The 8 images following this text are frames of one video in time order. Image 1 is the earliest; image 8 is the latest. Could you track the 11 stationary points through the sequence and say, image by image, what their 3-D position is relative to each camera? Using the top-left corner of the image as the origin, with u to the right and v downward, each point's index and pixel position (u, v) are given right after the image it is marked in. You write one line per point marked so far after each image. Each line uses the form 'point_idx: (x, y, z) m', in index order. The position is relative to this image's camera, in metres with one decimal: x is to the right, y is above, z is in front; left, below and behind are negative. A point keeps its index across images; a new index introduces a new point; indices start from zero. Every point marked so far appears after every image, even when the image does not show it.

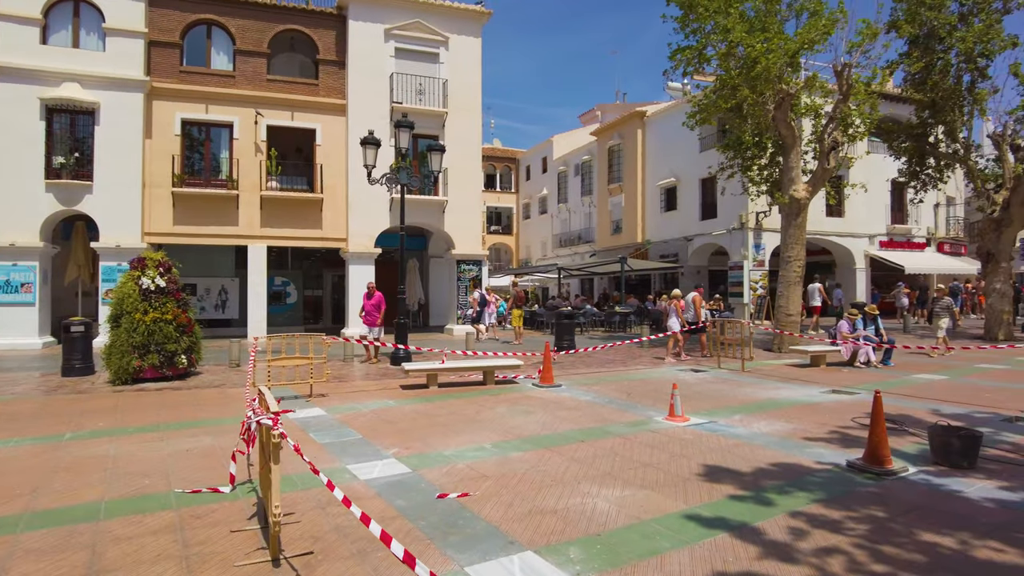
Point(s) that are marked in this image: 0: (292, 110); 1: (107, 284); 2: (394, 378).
0: (-6.5, +5.3, +19.6) m
1: (-10.8, +0.2, +17.6) m
2: (-2.0, -1.6, +11.5) m
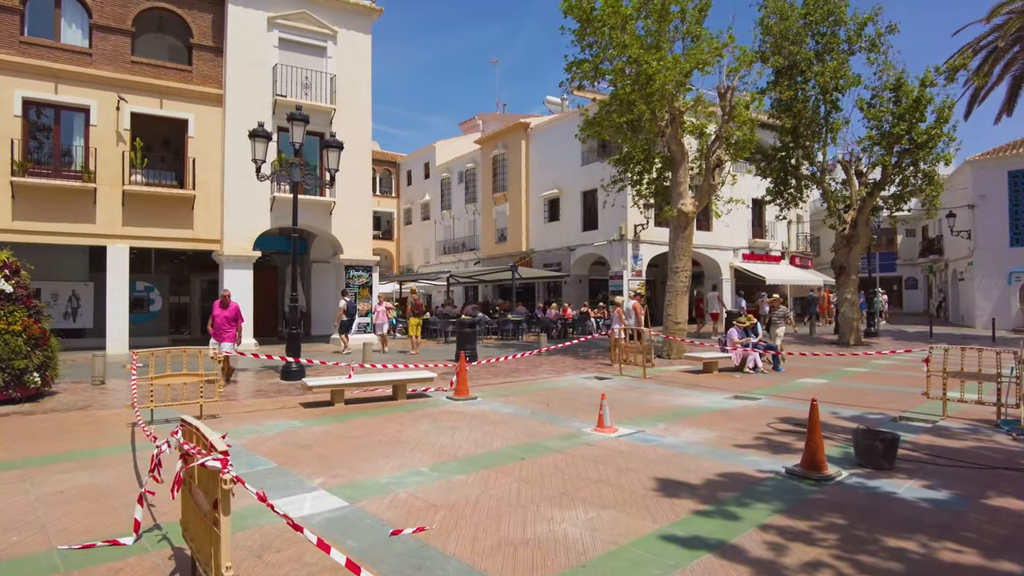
0: (-9.4, +5.1, +17.6) m
1: (-13.2, +0.1, +14.8) m
2: (-3.5, -1.8, +10.5) m
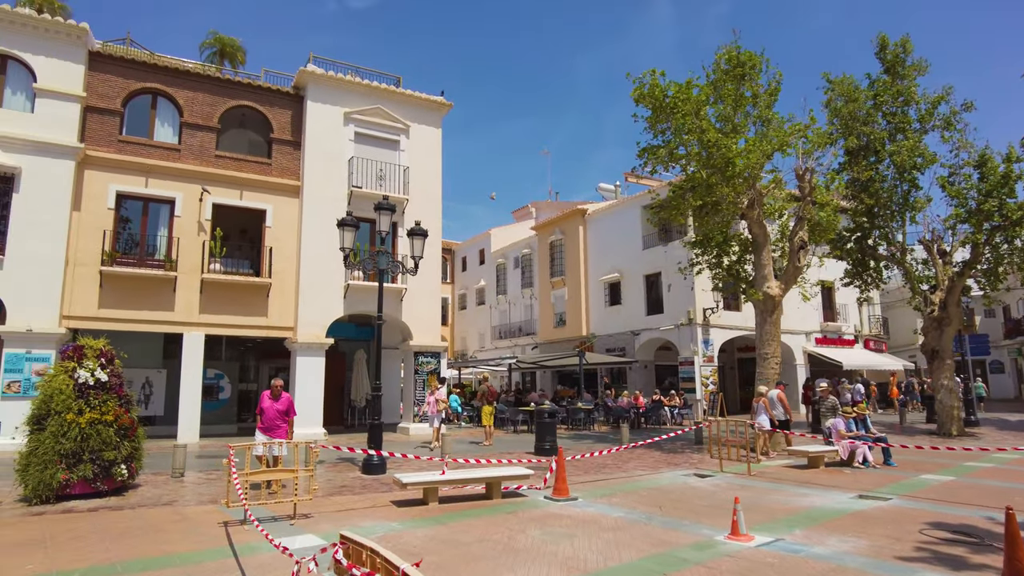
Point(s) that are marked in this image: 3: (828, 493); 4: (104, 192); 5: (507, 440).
0: (-7.4, +2.7, +18.2) m
1: (-11.4, -2.0, +14.9) m
2: (-2.0, -3.1, +9.9) m
3: (+4.9, -3.2, +10.2) m
4: (-10.3, +2.4, +16.7) m
5: (-0.1, -3.8, +16.5) m
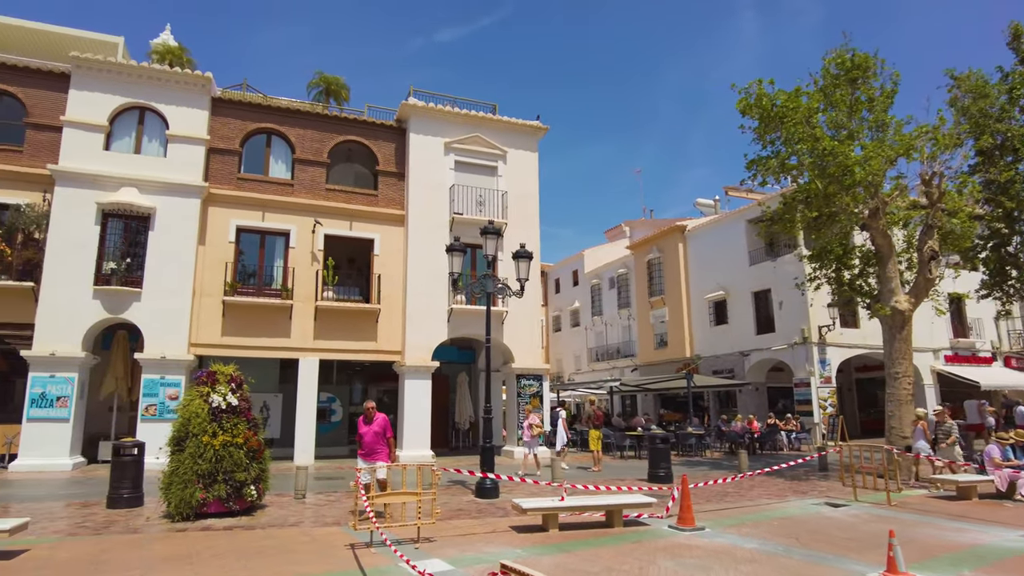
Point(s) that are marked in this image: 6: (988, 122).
0: (-4.6, +2.0, +18.9) m
1: (-8.9, -2.7, +16.1) m
2: (-0.2, -3.4, +9.7) m
3: (+6.6, -3.3, +9.1) m
4: (-7.7, +1.6, +17.8) m
5: (+2.5, -4.3, +16.1) m
6: (+13.6, +4.7, +18.8) m
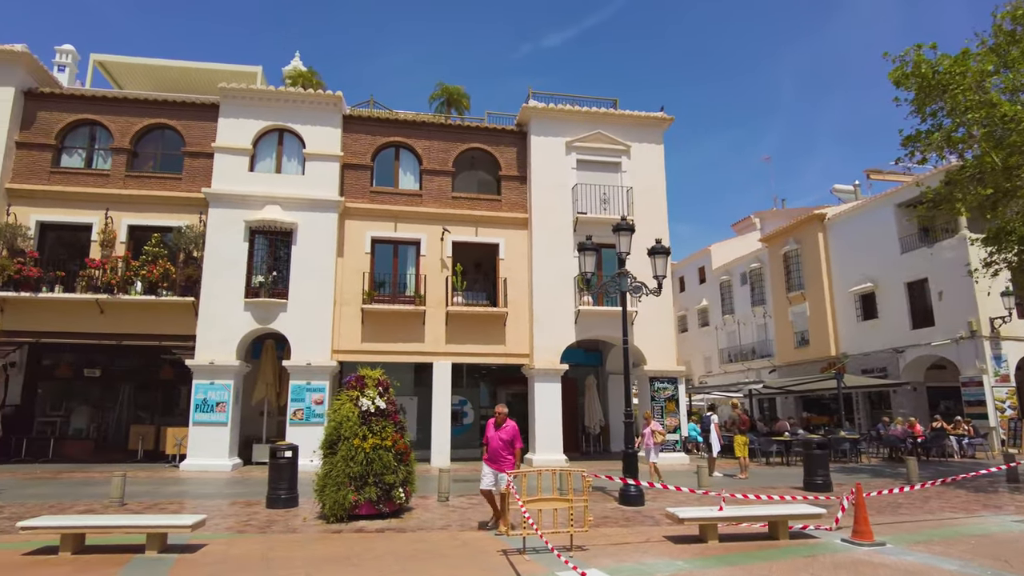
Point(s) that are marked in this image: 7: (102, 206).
0: (-1.1, +1.8, +19.1) m
1: (-5.6, -3.0, +17.0) m
2: (+1.9, -3.4, +9.3) m
3: (+8.6, -3.1, +7.5) m
4: (-4.2, +1.4, +18.5) m
5: (+5.7, -4.2, +15.0) m
6: (+16.8, +5.2, +15.9) m
7: (-11.2, +2.2, +17.9) m
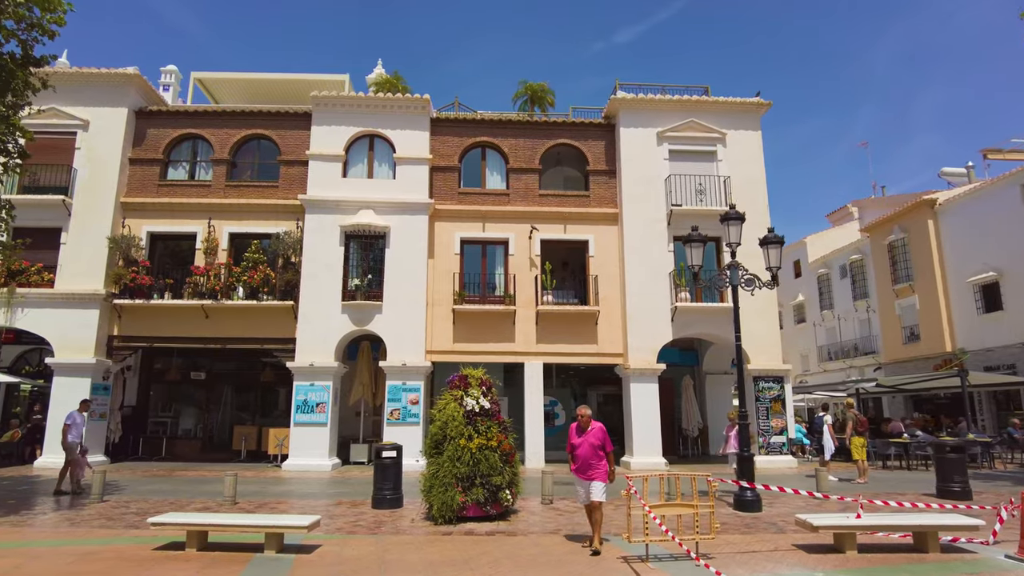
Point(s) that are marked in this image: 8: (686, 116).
0: (+1.5, +1.9, +18.7) m
1: (-3.2, -3.0, +17.1) m
2: (+3.5, -3.3, +8.6) m
3: (+9.9, -2.8, +6.1) m
4: (-1.7, +1.4, +18.5) m
5: (+7.9, -4.0, +13.9) m
6: (+18.8, +5.7, +13.6) m
7: (-8.7, +2.1, +18.7) m
8: (+5.0, +5.0, +18.9) m
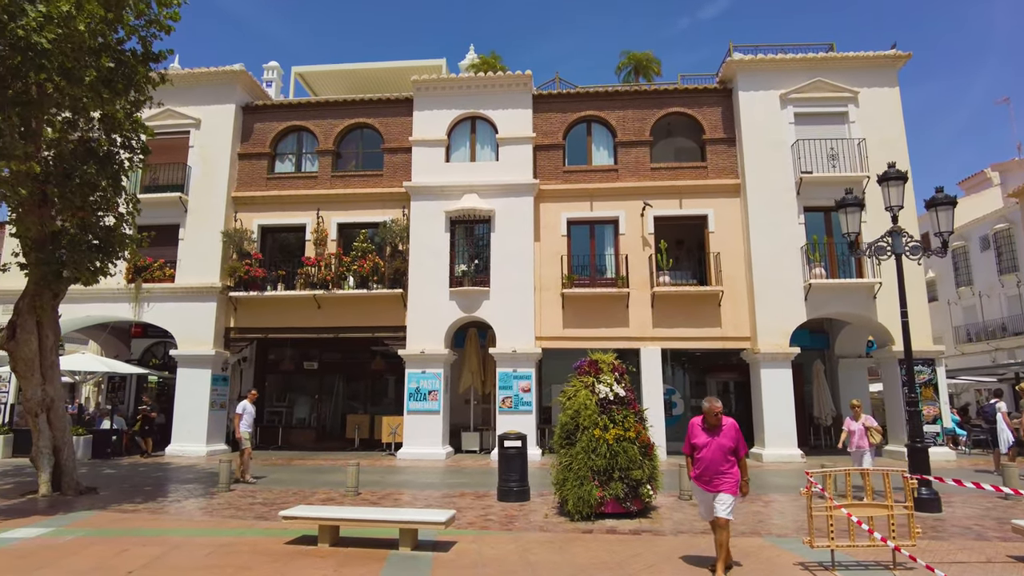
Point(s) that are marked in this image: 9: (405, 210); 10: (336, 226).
0: (+4.4, +2.4, +17.5) m
1: (-0.2, -2.6, +16.6) m
2: (+5.3, -2.8, +7.3) m
3: (+11.2, -2.2, +4.0) m
4: (+1.2, +1.8, +17.7) m
5: (+10.4, -3.4, +12.0) m
6: (+20.8, +6.6, +10.1) m
7: (-5.7, +2.3, +18.8) m
8: (+7.8, +5.6, +17.2) m
9: (-3.0, +2.2, +18.3) m
10: (-5.0, +1.7, +18.6) m
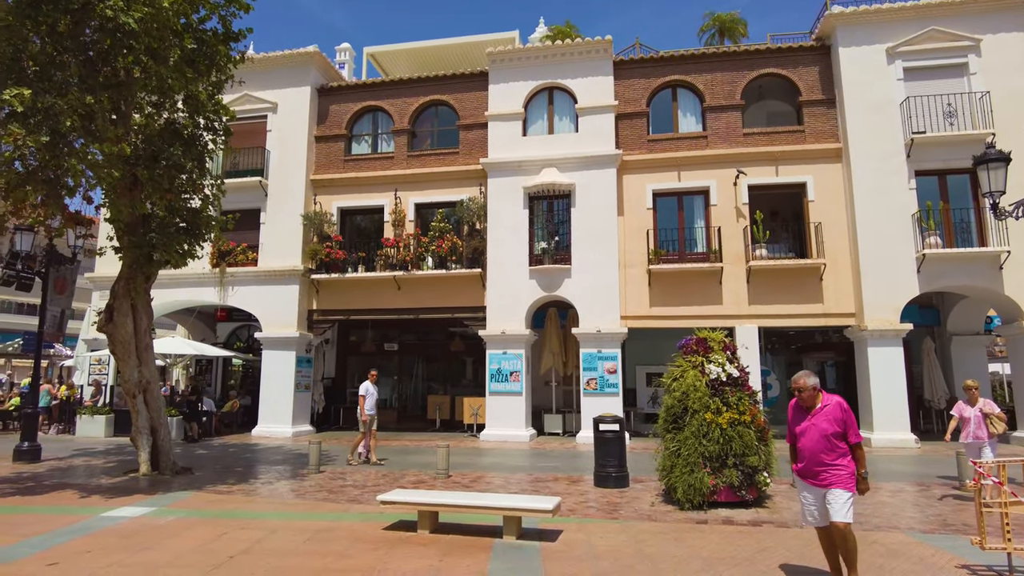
0: (+6.5, +3.1, +16.3) m
1: (+1.8, -2.1, +15.9) m
2: (+6.4, -2.4, +6.2) m
3: (+12.0, -1.8, +2.3) m
4: (+3.4, +2.4, +16.8) m
5: (+11.9, -2.8, +10.3) m
6: (+22.0, +7.3, +7.2) m
7: (-3.4, +2.9, +18.5) m
8: (+9.8, +6.3, +15.6) m
9: (-0.8, +2.8, +17.9) m
10: (-2.8, +2.3, +18.3) m
